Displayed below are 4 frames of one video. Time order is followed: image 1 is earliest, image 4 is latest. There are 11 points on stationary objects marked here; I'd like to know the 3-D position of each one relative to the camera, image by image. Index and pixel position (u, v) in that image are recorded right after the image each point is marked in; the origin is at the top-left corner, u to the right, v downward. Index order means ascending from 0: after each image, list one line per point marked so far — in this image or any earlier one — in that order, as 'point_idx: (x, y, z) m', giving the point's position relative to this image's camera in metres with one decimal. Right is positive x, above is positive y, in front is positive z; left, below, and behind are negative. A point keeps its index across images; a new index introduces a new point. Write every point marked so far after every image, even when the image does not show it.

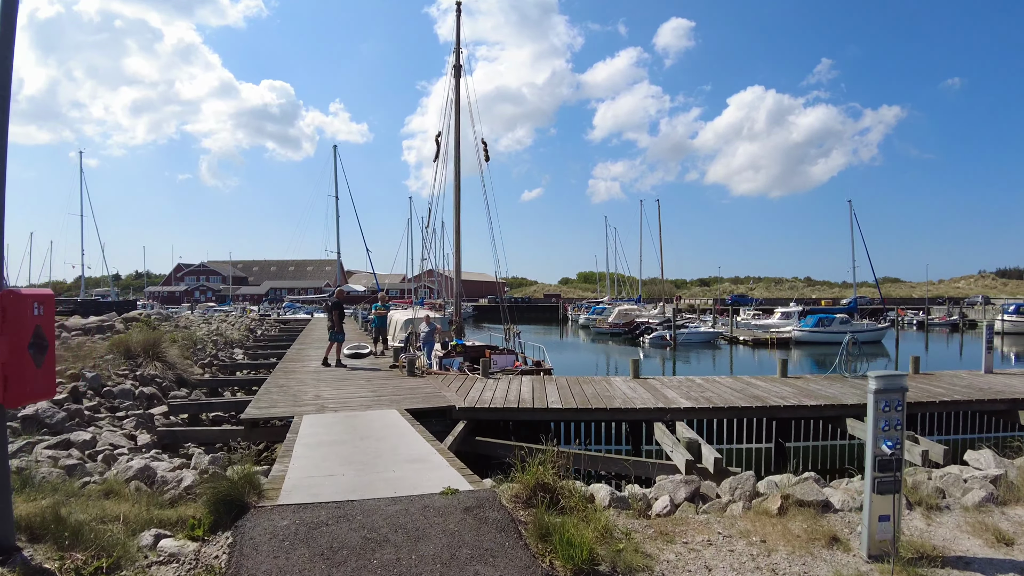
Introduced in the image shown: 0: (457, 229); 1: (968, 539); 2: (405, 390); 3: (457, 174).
0: (-1.9, +2.0, +19.1) m
1: (+3.1, -1.7, +3.8) m
2: (-1.9, -1.9, +10.1) m
3: (-2.0, +4.0, +19.7) m
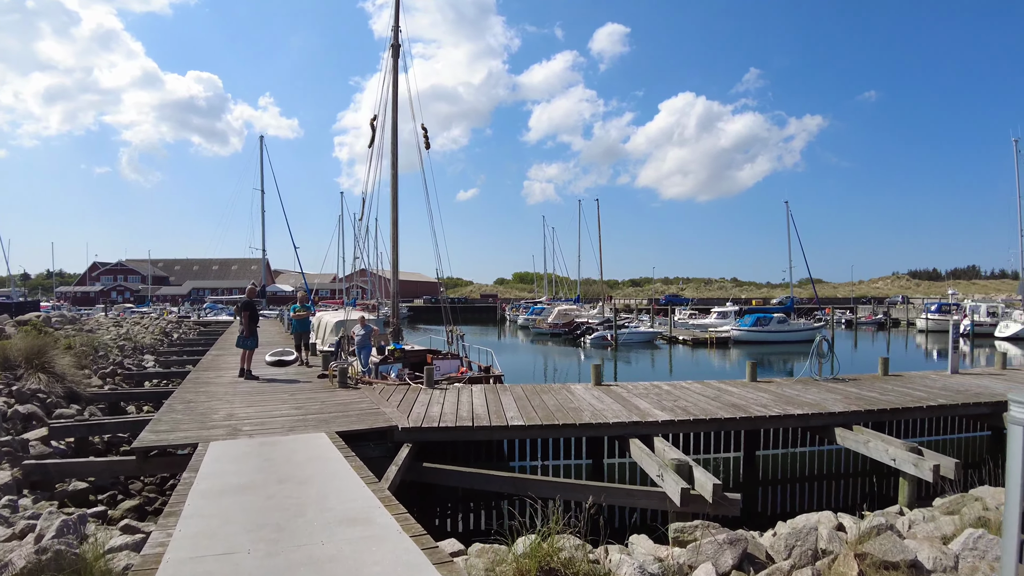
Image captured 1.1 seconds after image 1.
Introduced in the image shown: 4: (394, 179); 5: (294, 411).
0: (-3.7, +2.0, +17.5) m
1: (+3.1, -1.7, +2.8) m
2: (-2.7, -1.8, +8.5) m
3: (-3.8, +4.0, +18.1) m
4: (-3.8, +3.4, +17.8) m
5: (-3.3, -1.8, +8.3) m
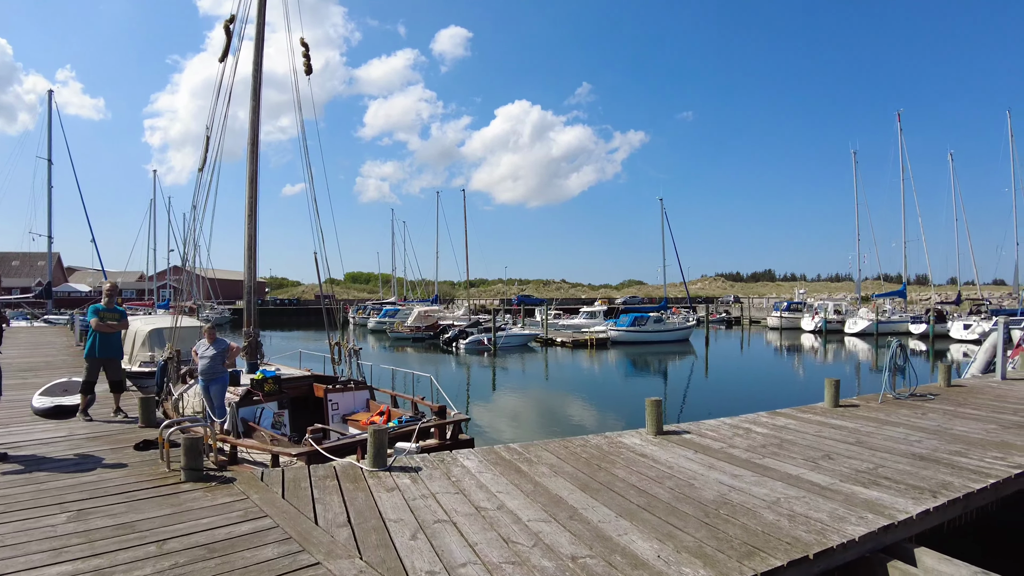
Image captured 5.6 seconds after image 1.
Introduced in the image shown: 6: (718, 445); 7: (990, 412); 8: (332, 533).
0: (-5.3, +2.2, +11.7) m
1: (+5.3, -1.5, -0.5) m
2: (-1.8, -1.7, +3.4) m
3: (-5.6, +4.2, +12.2) m
4: (-5.5, +3.6, +11.9) m
5: (-2.3, -1.7, +2.9) m
6: (+2.3, -1.7, +6.2) m
7: (+6.4, -1.7, +7.5) m
8: (-1.3, -1.7, +3.8) m
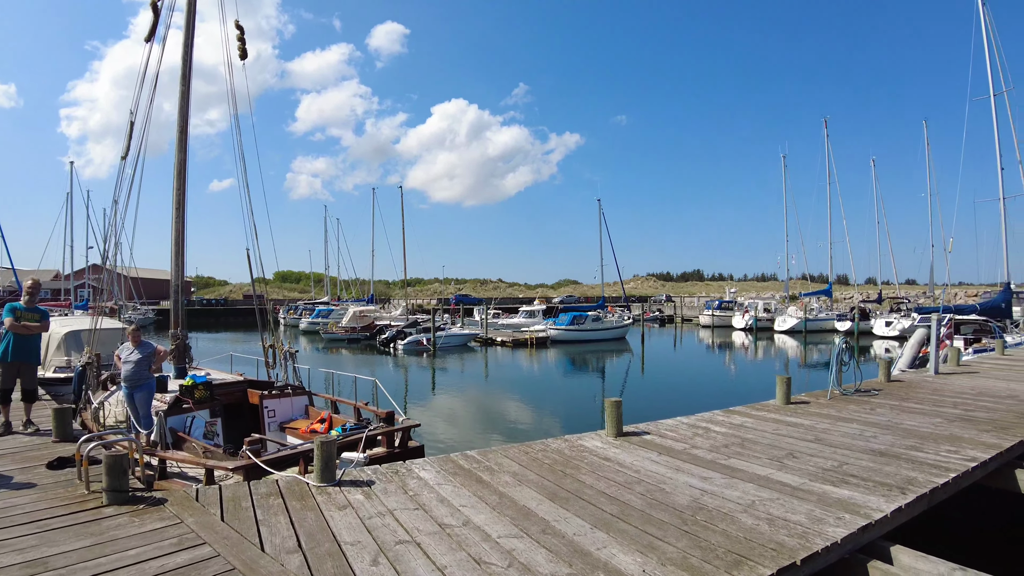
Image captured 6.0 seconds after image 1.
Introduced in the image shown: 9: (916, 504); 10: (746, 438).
0: (-6.2, +2.2, +10.8) m
1: (+5.5, -1.5, -0.3) m
2: (-1.9, -1.7, +2.9) m
3: (-6.5, +4.2, +11.3) m
4: (-6.4, +3.6, +11.1) m
5: (-2.4, -1.7, +2.4) m
6: (+1.9, -1.7, +6.1) m
7: (+5.9, -1.7, +7.8) m
8: (-1.4, -1.7, +3.3) m
9: (+3.2, -1.7, +4.4) m
10: (+2.7, -1.7, +6.4) m
